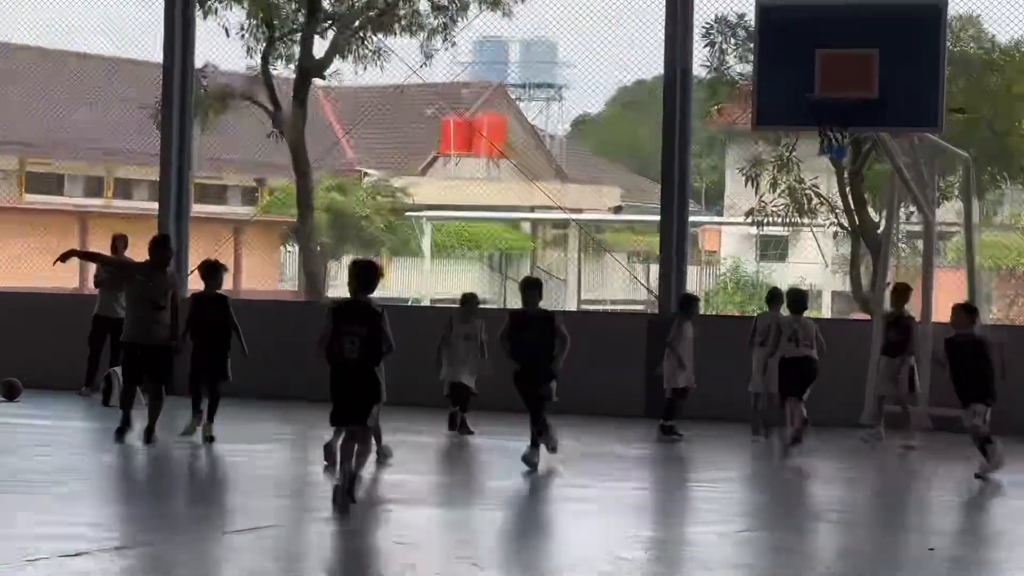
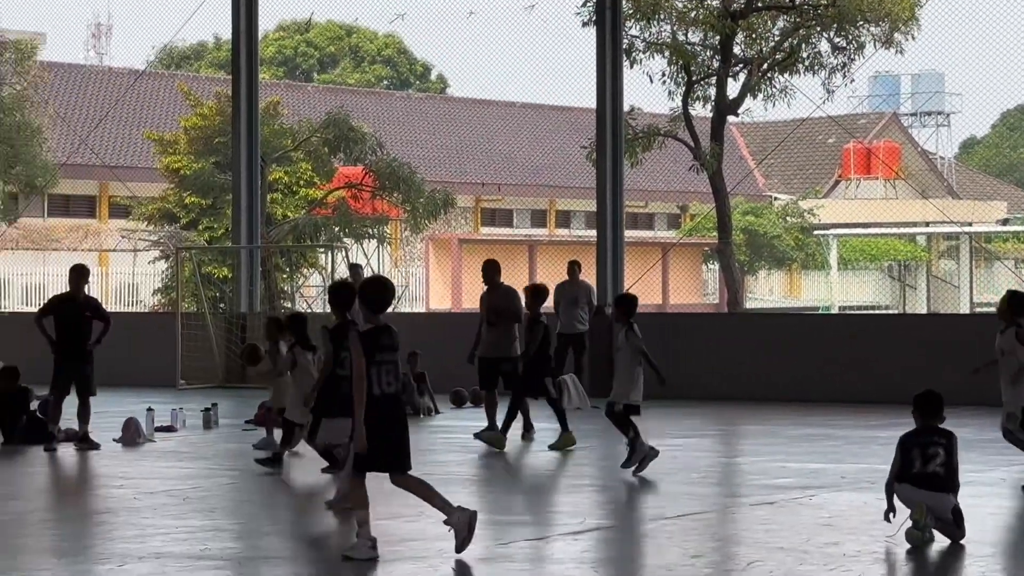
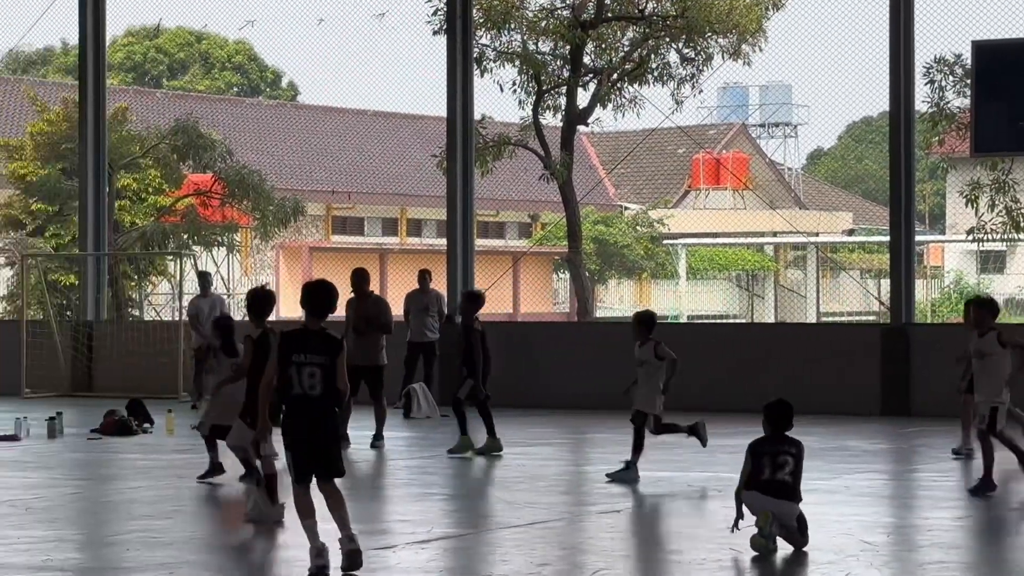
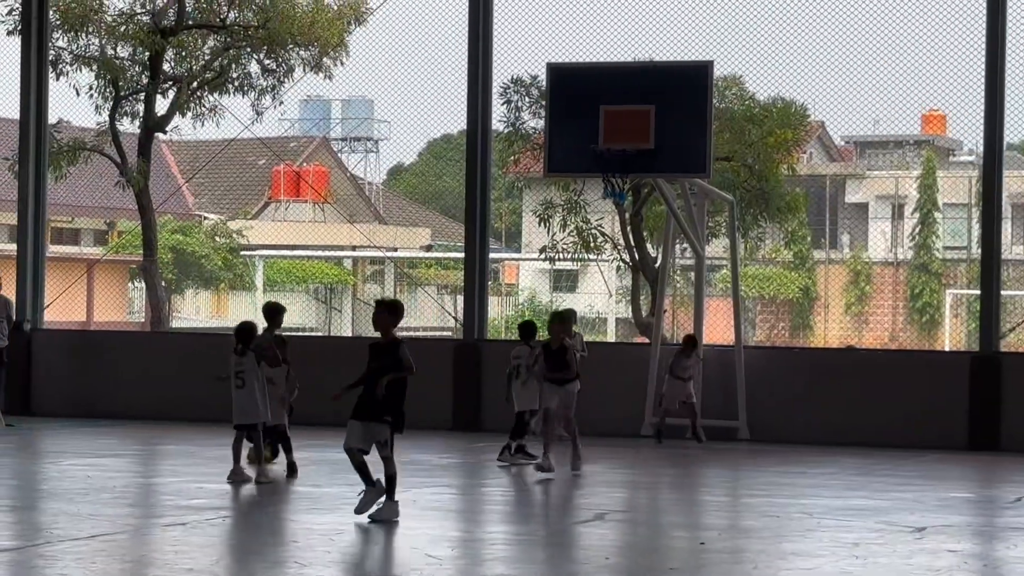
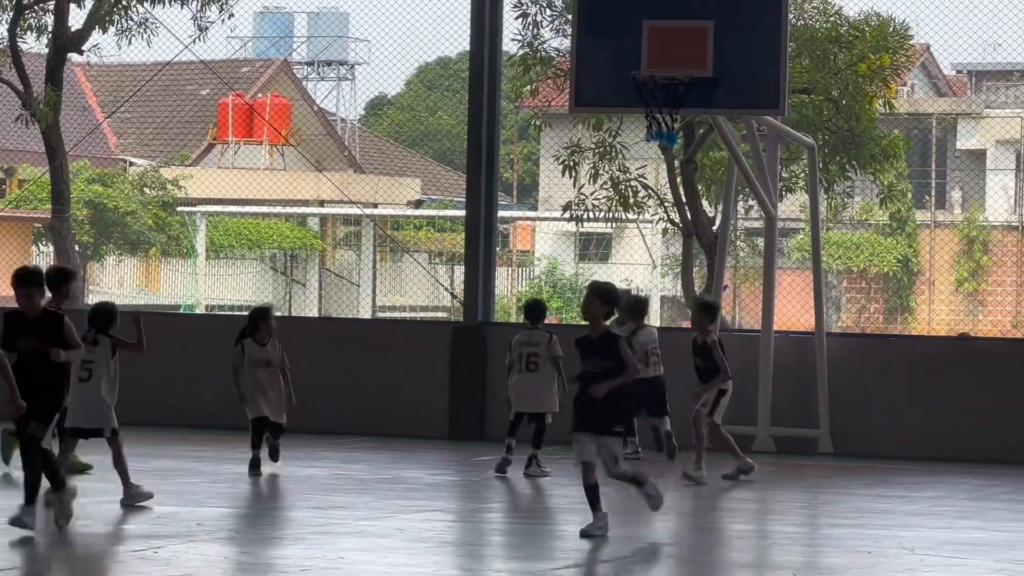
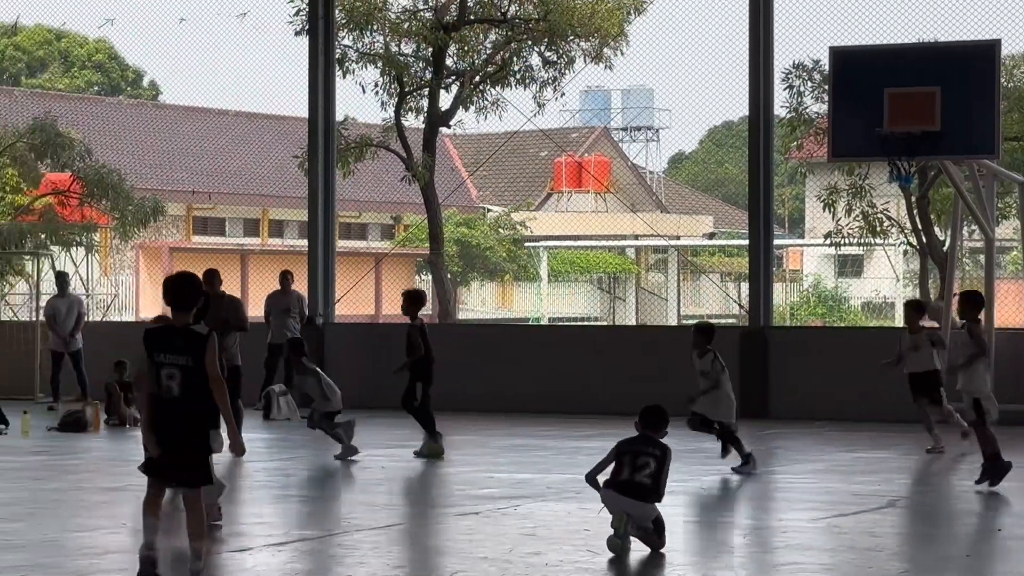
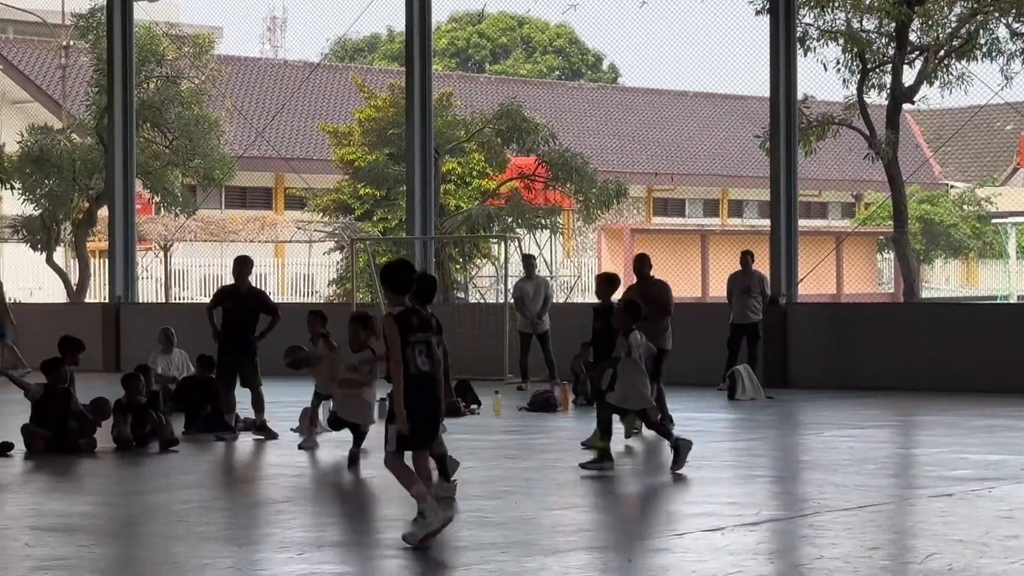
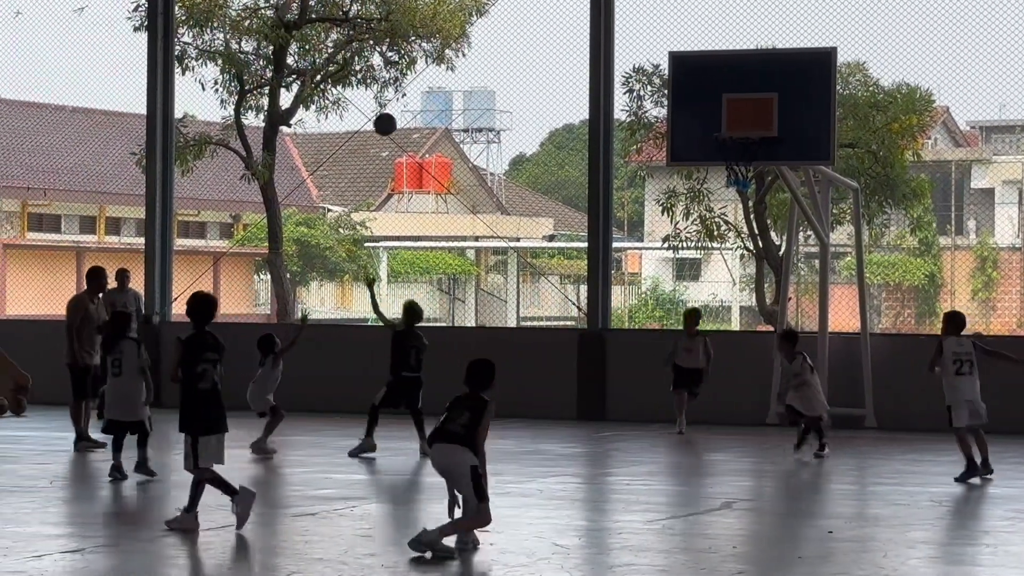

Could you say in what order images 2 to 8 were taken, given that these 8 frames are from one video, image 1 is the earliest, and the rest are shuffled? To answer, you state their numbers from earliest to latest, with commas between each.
5, 4, 8, 6, 3, 2, 7
